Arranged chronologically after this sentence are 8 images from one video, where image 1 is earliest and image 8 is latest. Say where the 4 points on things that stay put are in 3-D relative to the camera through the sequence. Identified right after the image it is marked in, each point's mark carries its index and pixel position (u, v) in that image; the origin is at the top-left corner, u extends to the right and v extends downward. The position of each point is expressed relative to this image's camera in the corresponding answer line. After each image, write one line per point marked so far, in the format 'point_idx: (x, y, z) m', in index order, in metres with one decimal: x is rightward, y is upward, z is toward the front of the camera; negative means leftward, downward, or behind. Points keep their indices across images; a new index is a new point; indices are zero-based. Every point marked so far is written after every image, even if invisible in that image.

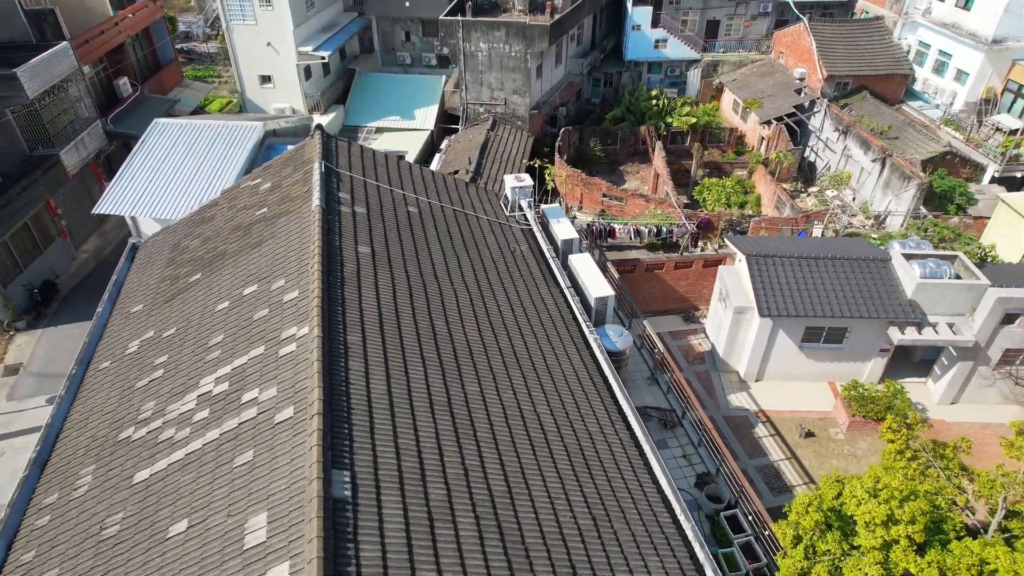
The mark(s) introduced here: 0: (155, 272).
0: (-5.7, +0.3, +17.3) m
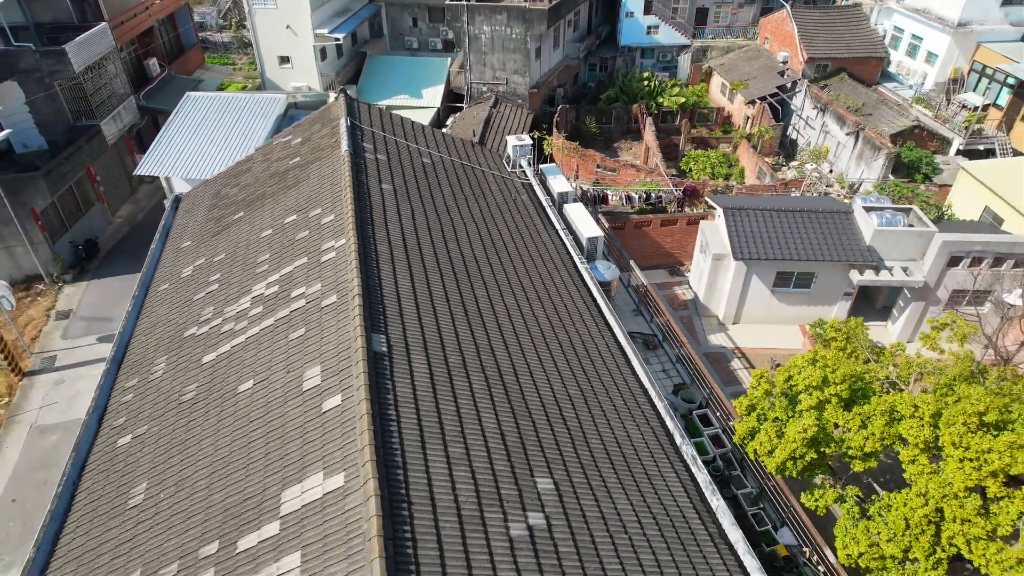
0: (-5.6, +1.3, +19.7) m
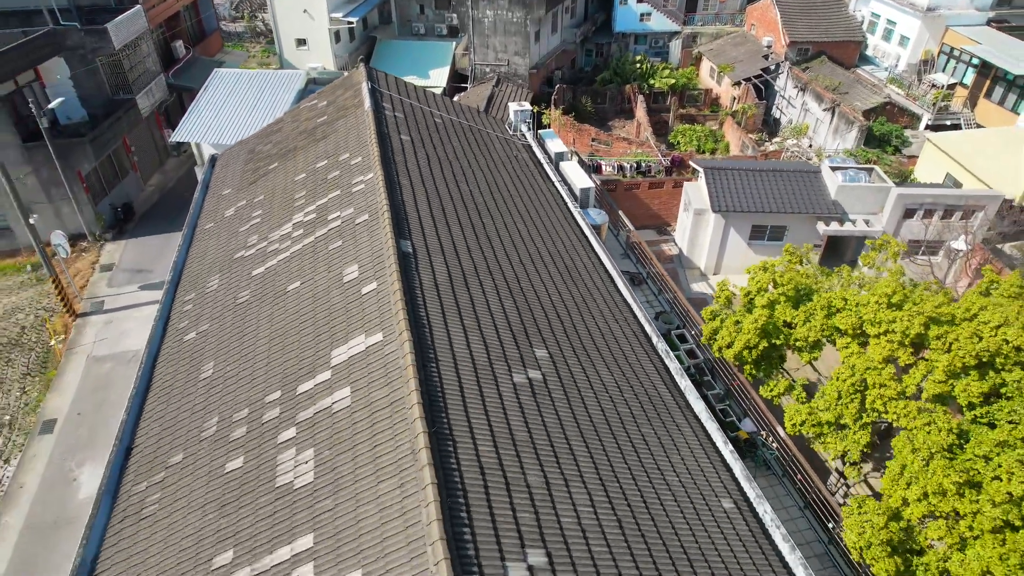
0: (-5.6, +2.4, +22.2) m
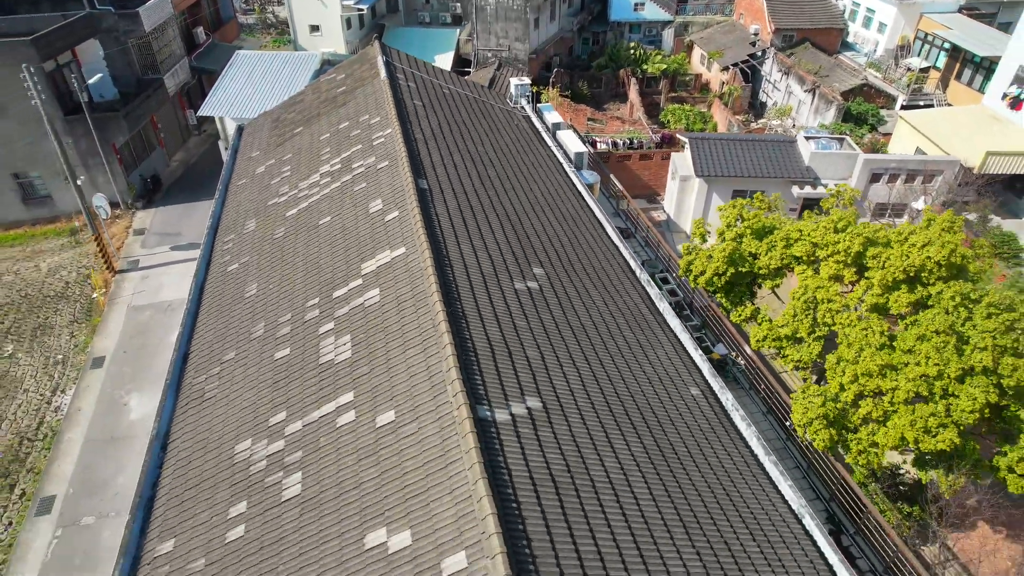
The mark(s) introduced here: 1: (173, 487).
0: (-5.6, +3.4, +24.5) m
1: (-3.9, -2.2, +12.4) m
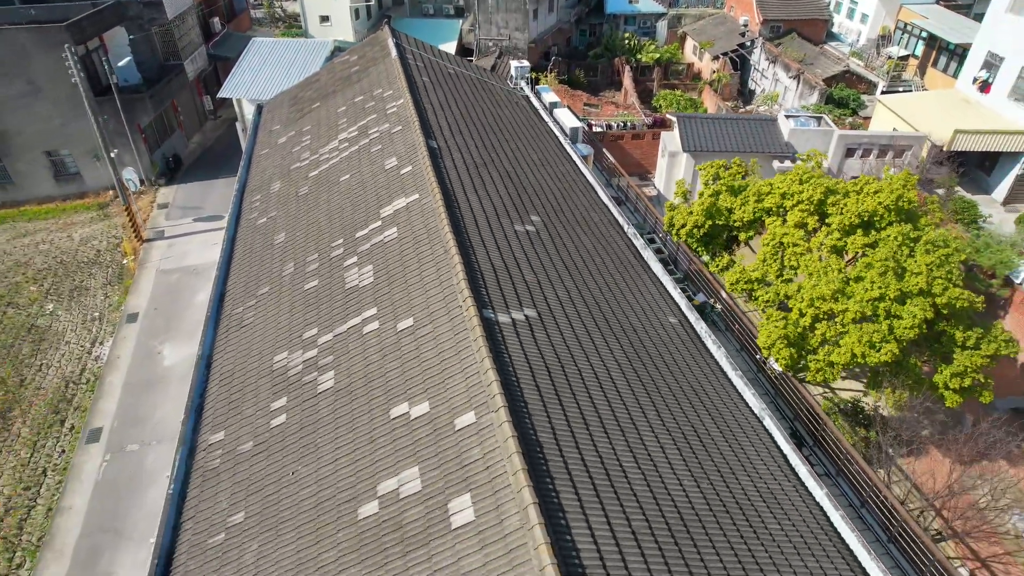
0: (-5.6, +4.3, +26.5) m
1: (-3.9, -1.4, +14.4) m
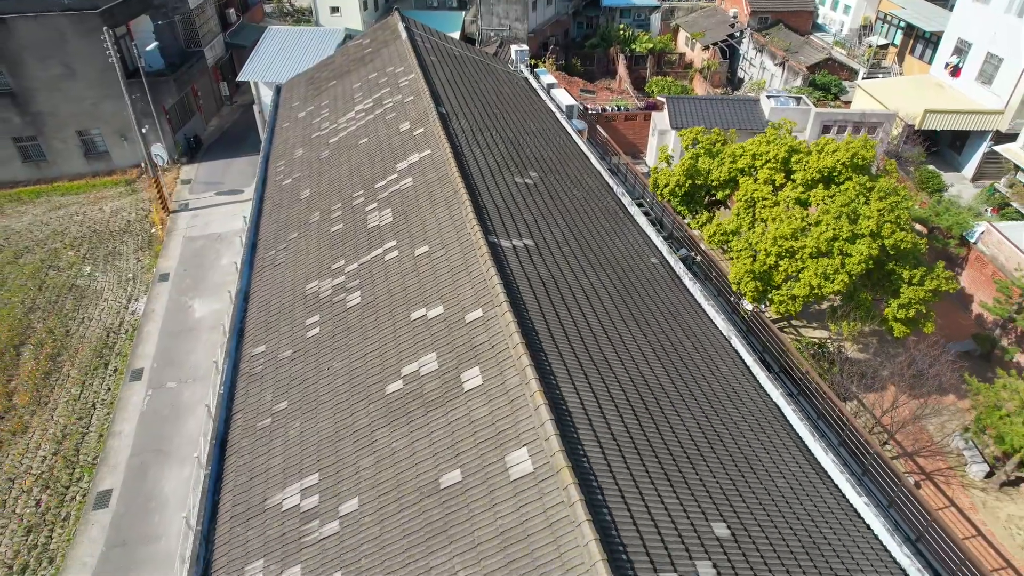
0: (-5.6, +5.2, +28.7) m
1: (-3.9, -0.4, +16.6) m
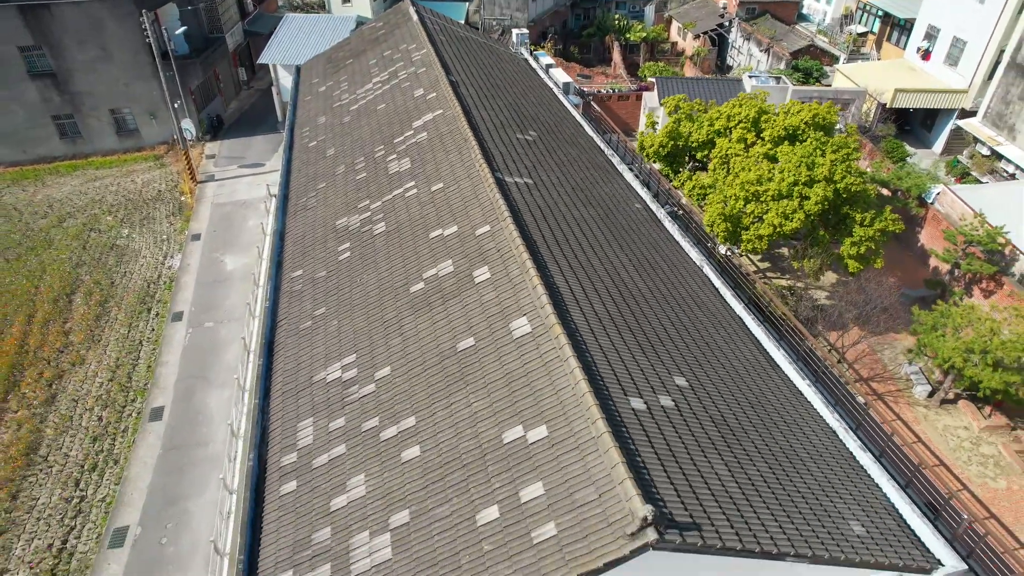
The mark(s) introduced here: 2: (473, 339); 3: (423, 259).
0: (-5.5, +6.3, +31.3) m
1: (-3.8, +0.7, +19.2) m
2: (-0.5, -0.6, +12.9) m
3: (-1.3, +0.4, +15.7) m
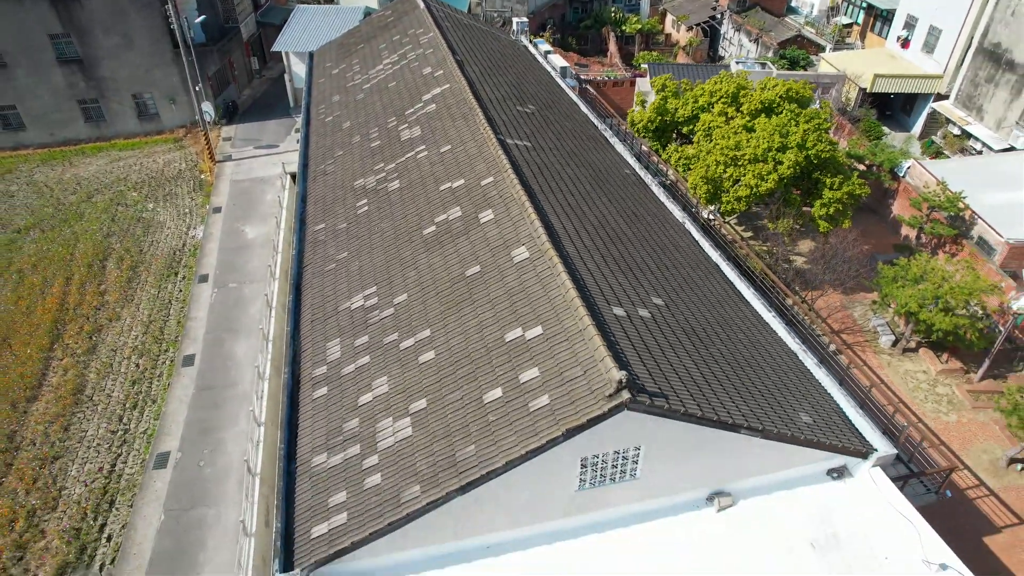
0: (-5.5, +7.2, +33.4) m
1: (-3.8, +1.6, +21.3) m
2: (-0.5, +0.3, +15.0) m
3: (-1.3, +1.3, +17.7) m
